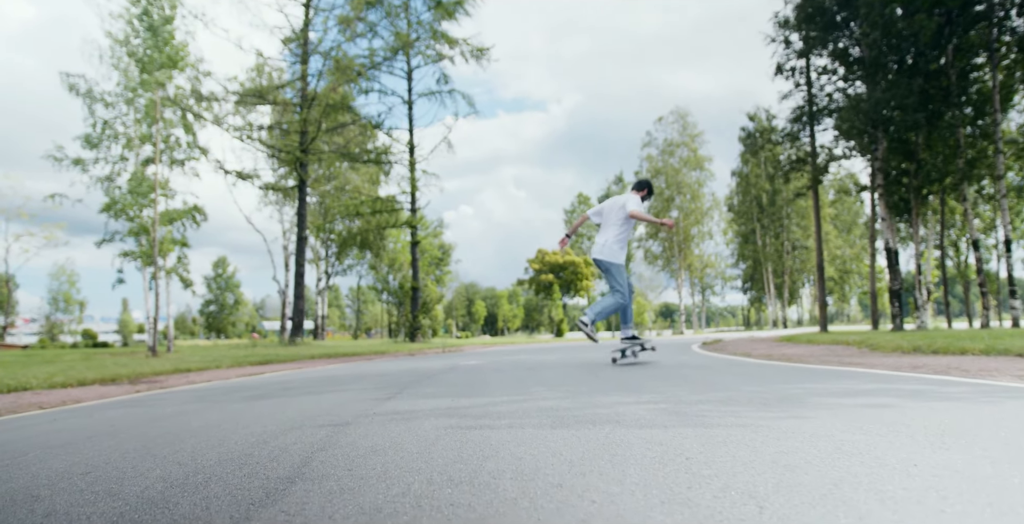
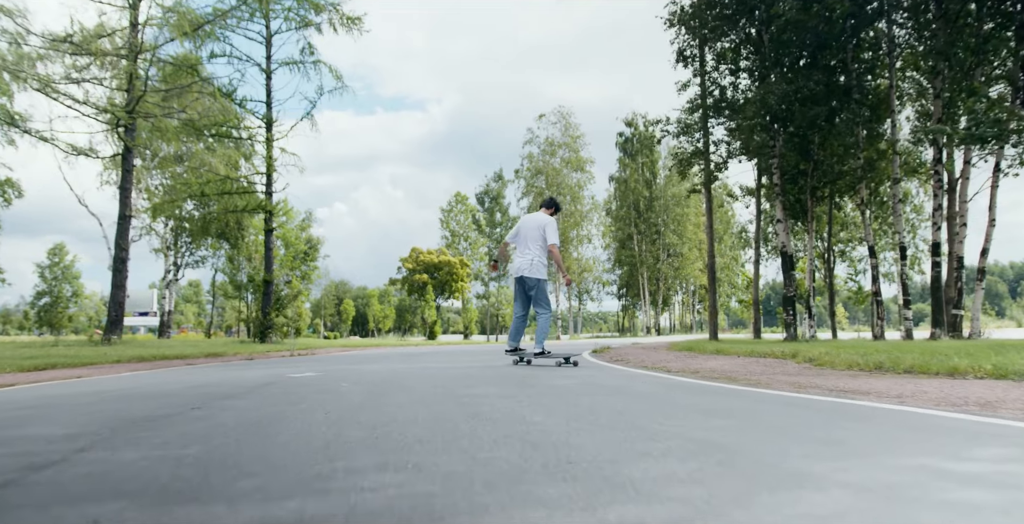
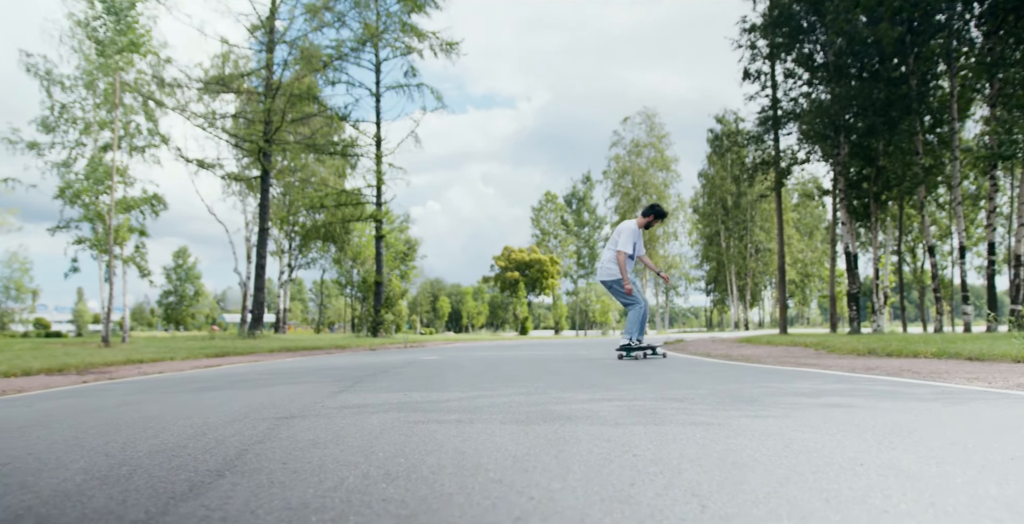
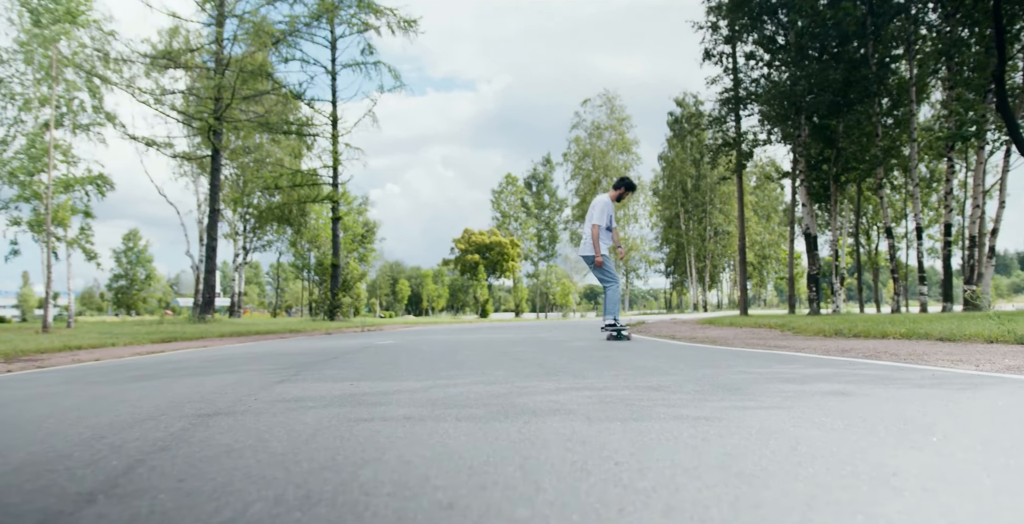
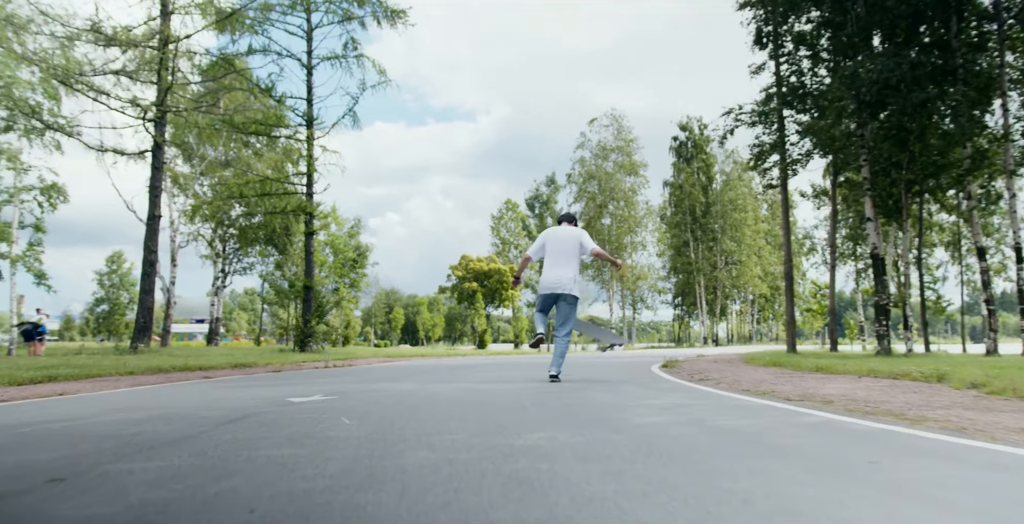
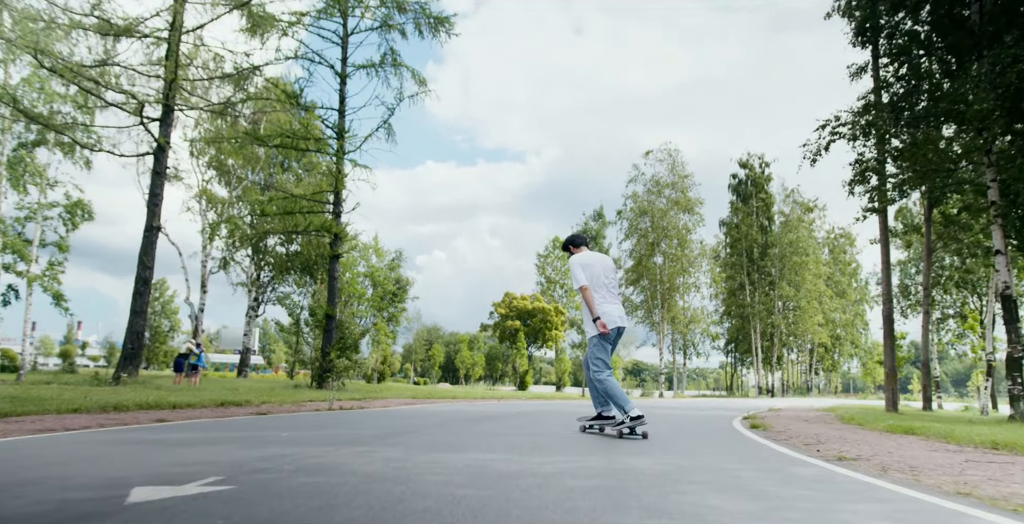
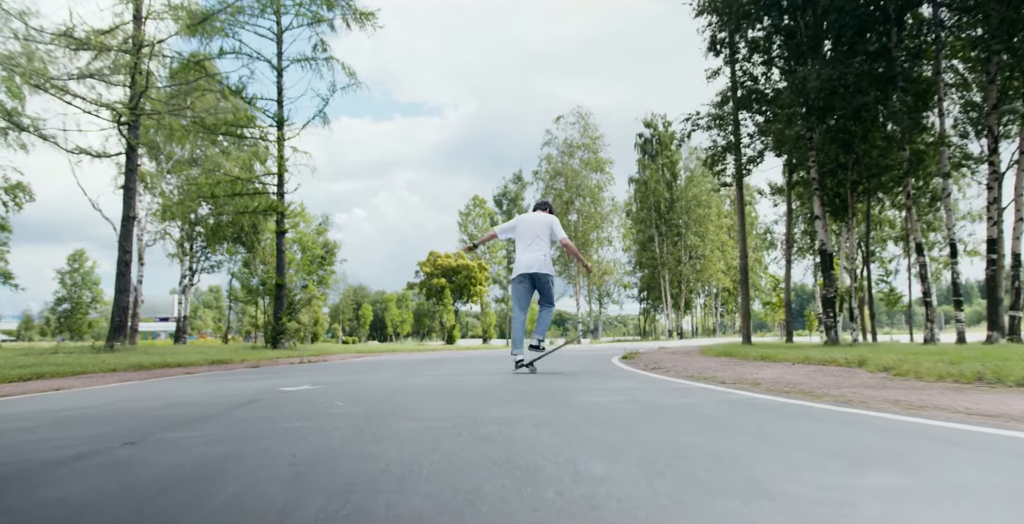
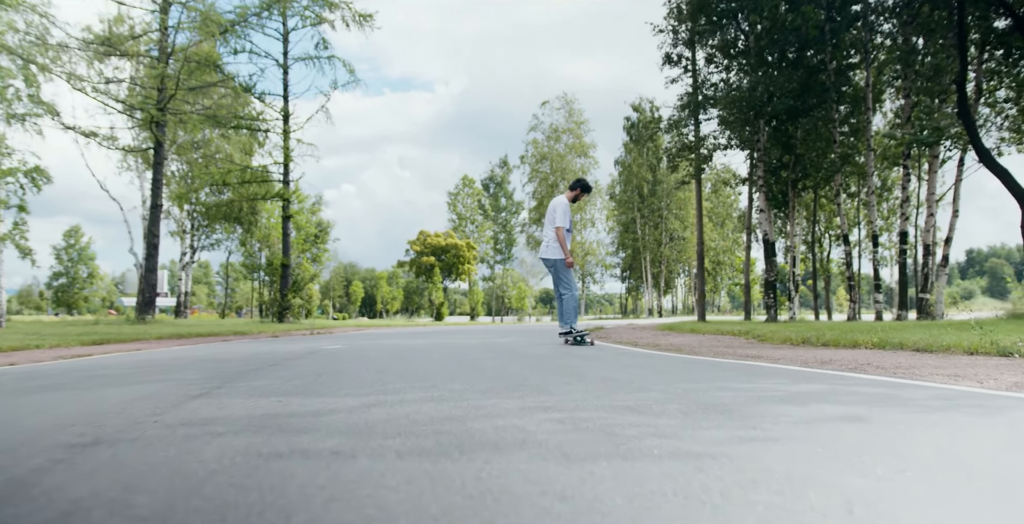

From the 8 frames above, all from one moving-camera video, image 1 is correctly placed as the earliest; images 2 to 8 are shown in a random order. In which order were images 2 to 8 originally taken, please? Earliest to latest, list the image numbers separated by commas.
3, 4, 8, 2, 7, 5, 6
